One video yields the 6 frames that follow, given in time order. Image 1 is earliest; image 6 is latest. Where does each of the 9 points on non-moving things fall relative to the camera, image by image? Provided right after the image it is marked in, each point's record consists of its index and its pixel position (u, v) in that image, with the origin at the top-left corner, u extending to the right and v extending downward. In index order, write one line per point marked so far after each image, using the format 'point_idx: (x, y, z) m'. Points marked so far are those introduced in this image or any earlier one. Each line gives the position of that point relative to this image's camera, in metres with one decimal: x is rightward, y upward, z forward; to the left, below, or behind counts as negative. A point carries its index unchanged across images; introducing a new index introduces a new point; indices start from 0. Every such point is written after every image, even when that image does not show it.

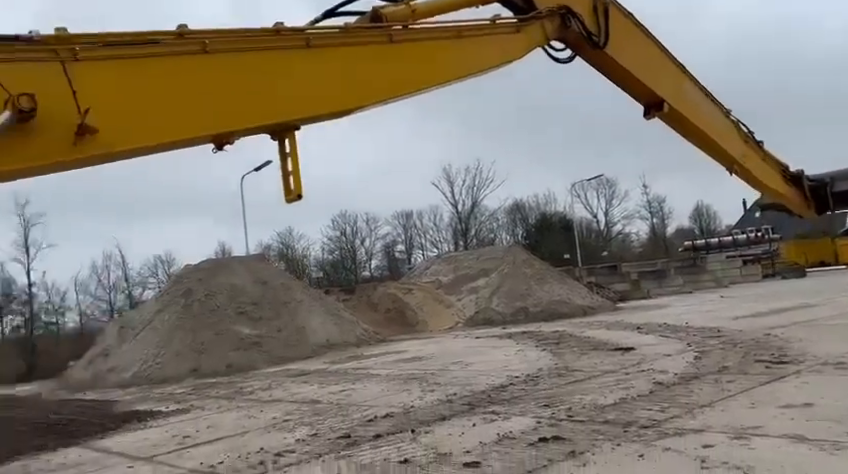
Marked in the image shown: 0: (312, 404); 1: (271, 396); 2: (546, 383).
0: (-1.8, -2.8, +11.6) m
1: (-2.8, -3.1, +13.8) m
2: (+2.0, -2.3, +10.9) m
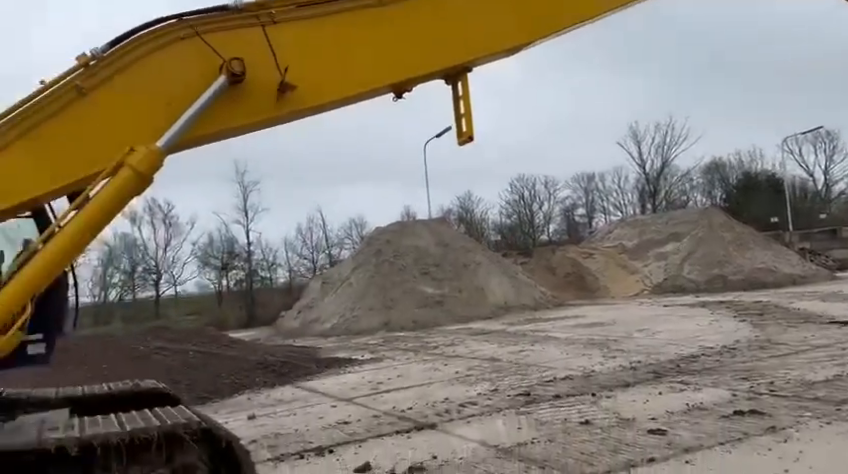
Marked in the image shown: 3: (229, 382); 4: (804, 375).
0: (+1.2, -2.1, +12.0) m
1: (+0.8, -2.4, +14.4) m
2: (+4.7, -1.7, +10.3) m
3: (-2.9, -2.2, +10.5) m
4: (+4.5, -1.6, +8.3) m
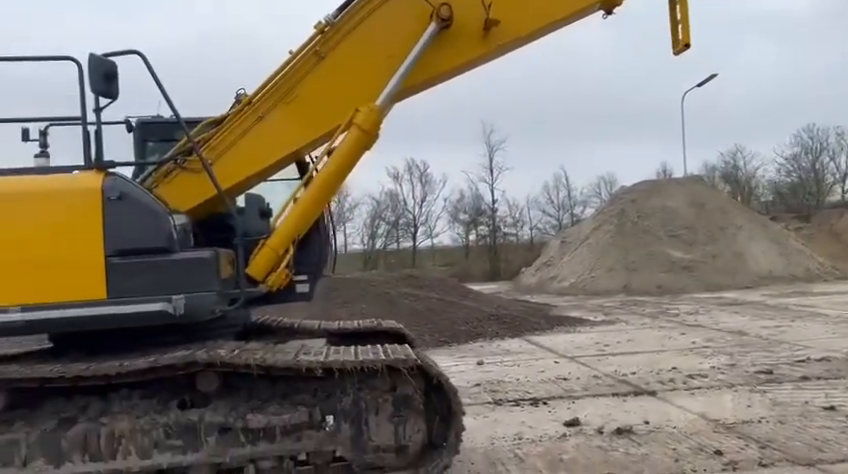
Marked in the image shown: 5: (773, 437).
0: (+5.1, -1.6, +11.3) m
1: (+5.5, -1.6, +13.7) m
2: (+7.8, -1.4, +8.5) m
3: (+0.6, -1.5, +11.3) m
4: (+6.9, -1.4, +6.7) m
5: (+2.4, -1.4, +4.8) m
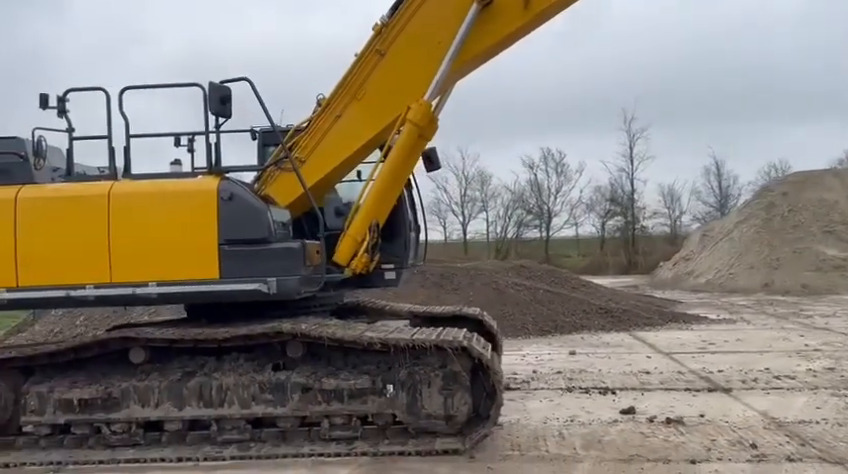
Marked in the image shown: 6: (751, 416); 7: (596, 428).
0: (+6.8, -1.6, +10.7) m
1: (+7.7, -1.6, +13.0) m
2: (+8.8, -1.5, +7.4) m
3: (+2.4, -1.4, +11.7) m
4: (+7.6, -1.5, +5.8) m
5: (+2.8, -1.4, +5.0) m
6: (+2.6, -1.4, +5.6) m
7: (+1.3, -1.4, +5.3) m
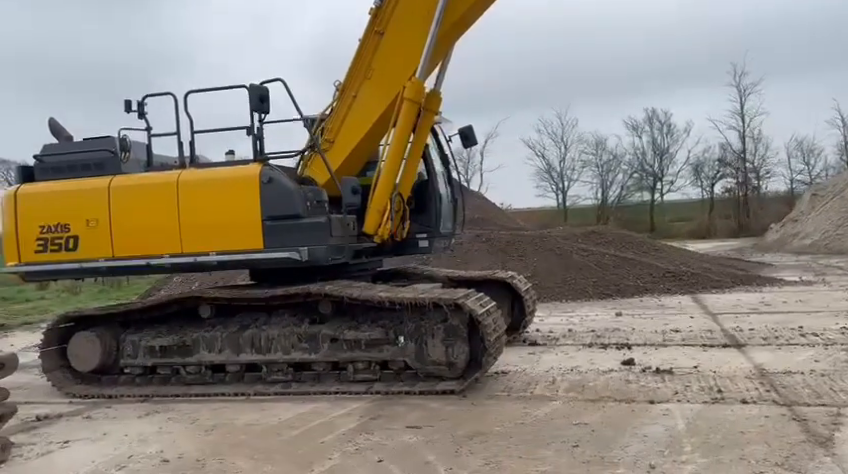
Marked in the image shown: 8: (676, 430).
0: (+7.7, -1.0, +10.4) m
1: (+9.0, -0.9, +12.5) m
2: (+9.2, -1.0, +6.8) m
3: (+3.6, -0.8, +12.1) m
4: (+7.6, -1.1, +5.4) m
5: (+2.8, -1.1, +5.4) m
6: (+2.8, -1.1, +6.0) m
7: (+1.4, -1.2, +6.0) m
8: (+1.6, -1.2, +4.3) m
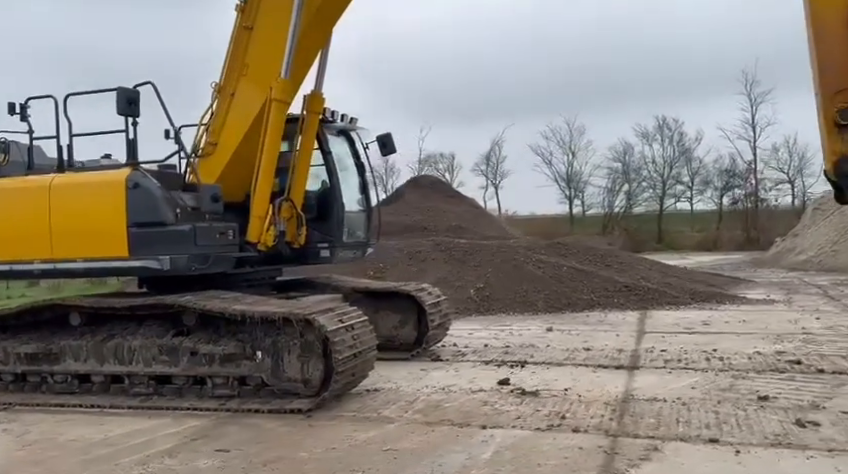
0: (+6.7, -1.2, +9.9) m
1: (+8.0, -1.2, +12.0) m
2: (+8.0, -1.3, +6.3) m
3: (+2.6, -1.0, +11.8) m
4: (+6.4, -1.3, +5.0) m
5: (+1.6, -1.3, +5.1) m
6: (+1.6, -1.3, +5.8) m
7: (+0.2, -1.3, +5.7) m
8: (+0.3, -1.3, +4.1) m
